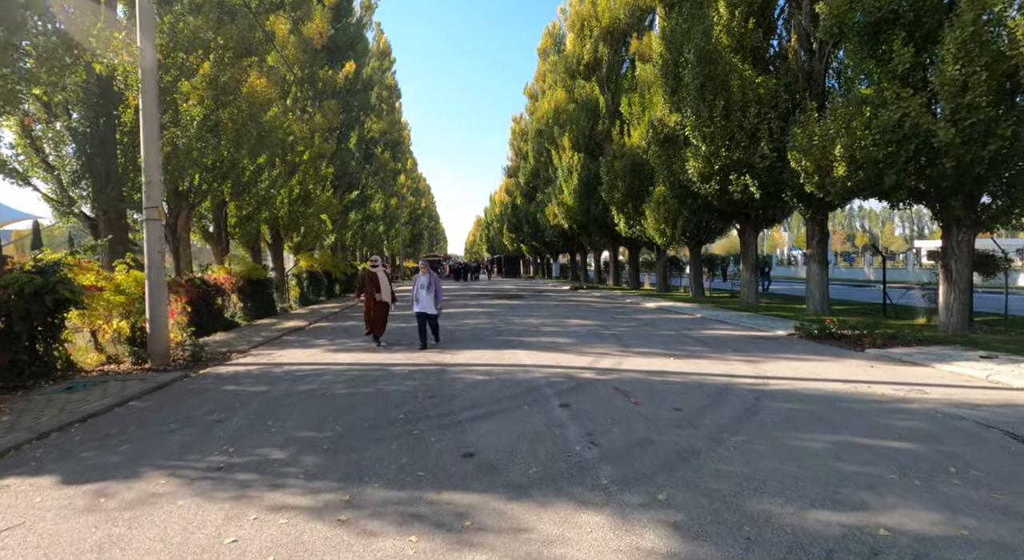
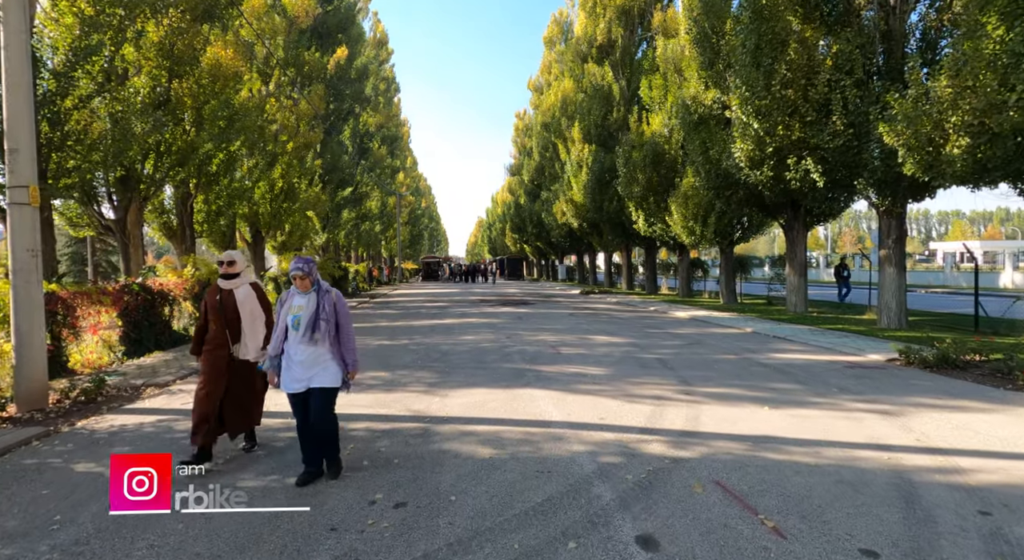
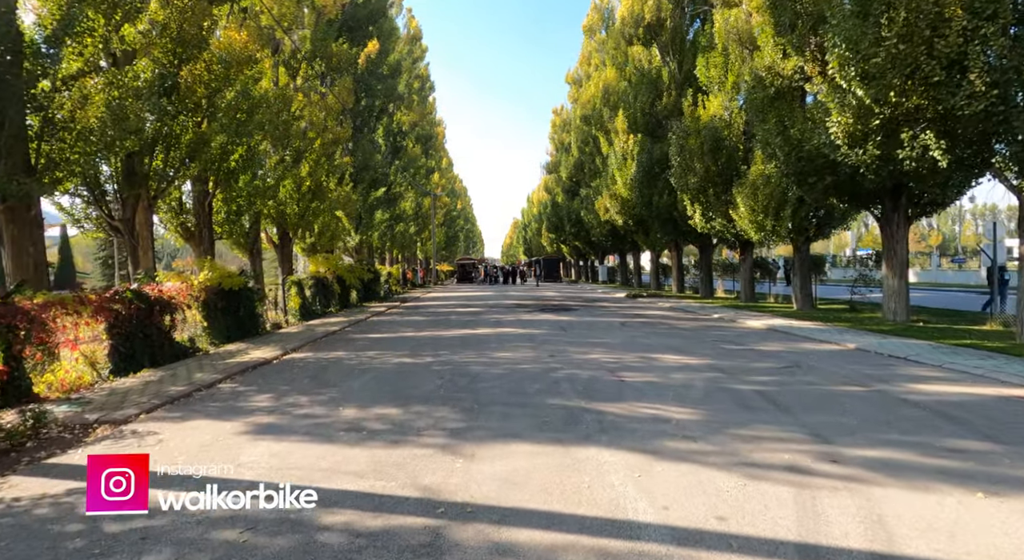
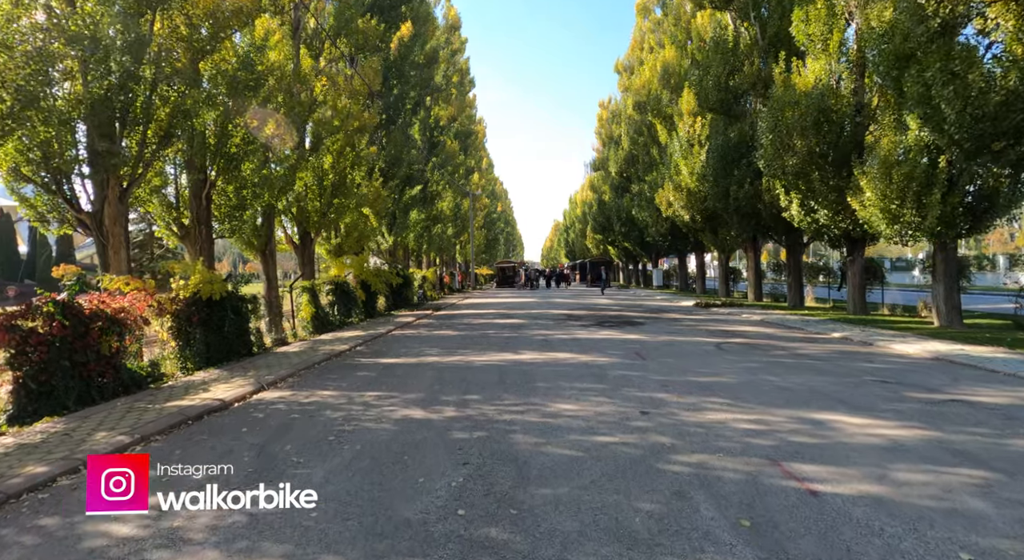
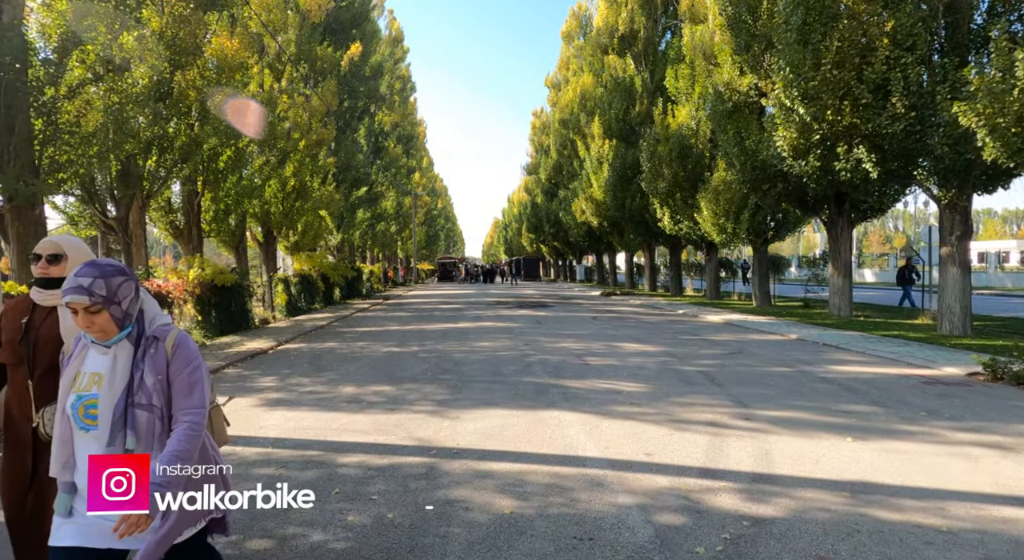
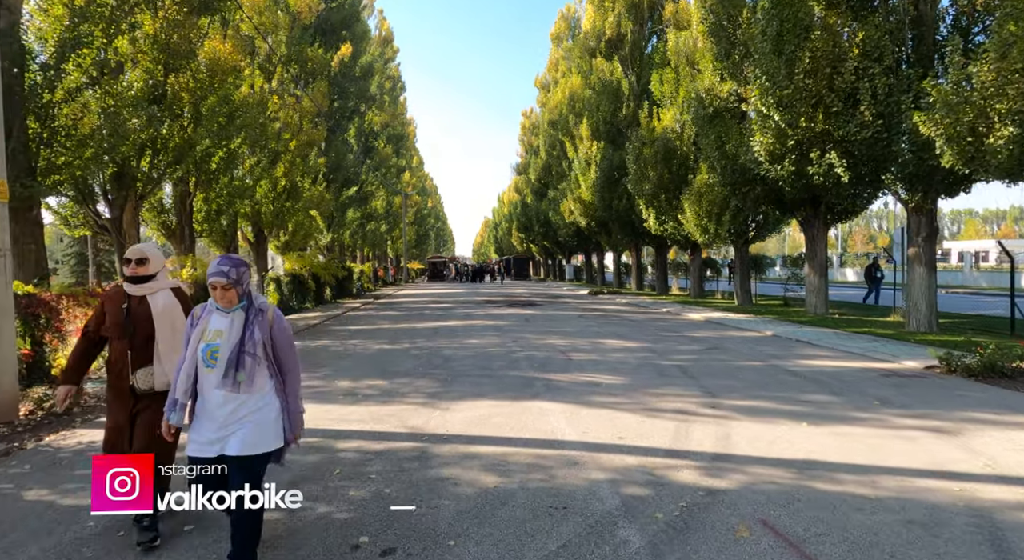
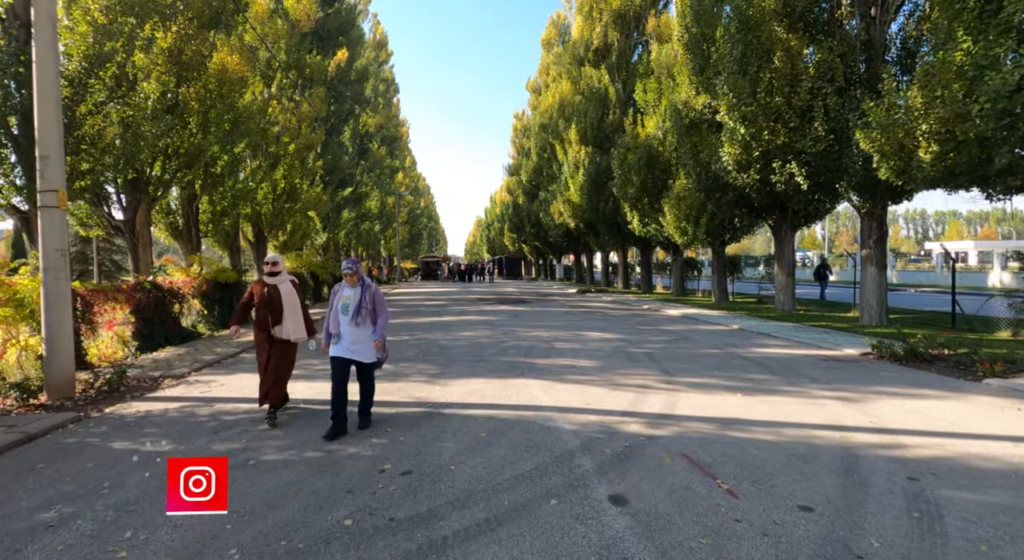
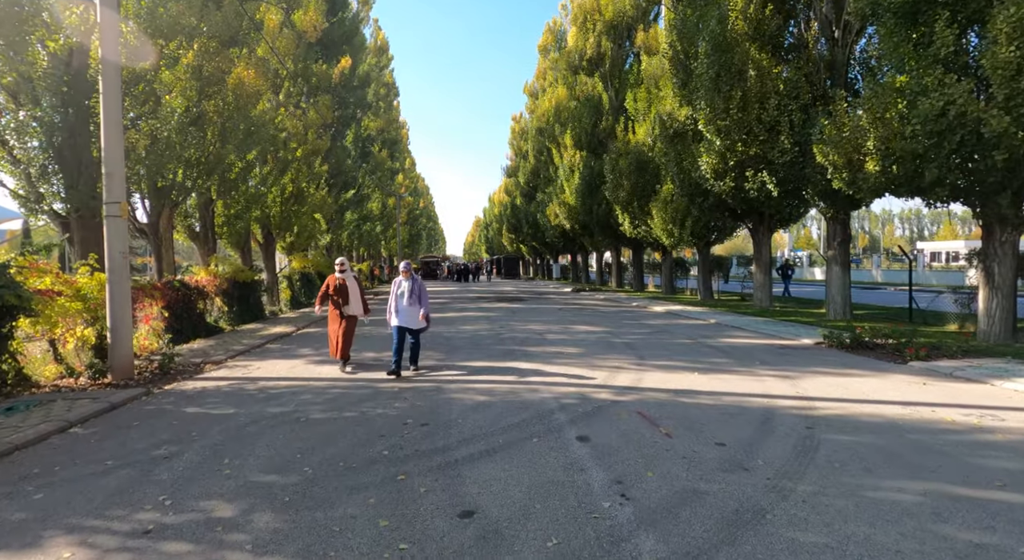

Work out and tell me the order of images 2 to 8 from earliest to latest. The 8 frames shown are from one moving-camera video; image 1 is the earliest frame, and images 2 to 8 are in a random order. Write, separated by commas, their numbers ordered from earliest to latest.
8, 7, 2, 6, 5, 3, 4
